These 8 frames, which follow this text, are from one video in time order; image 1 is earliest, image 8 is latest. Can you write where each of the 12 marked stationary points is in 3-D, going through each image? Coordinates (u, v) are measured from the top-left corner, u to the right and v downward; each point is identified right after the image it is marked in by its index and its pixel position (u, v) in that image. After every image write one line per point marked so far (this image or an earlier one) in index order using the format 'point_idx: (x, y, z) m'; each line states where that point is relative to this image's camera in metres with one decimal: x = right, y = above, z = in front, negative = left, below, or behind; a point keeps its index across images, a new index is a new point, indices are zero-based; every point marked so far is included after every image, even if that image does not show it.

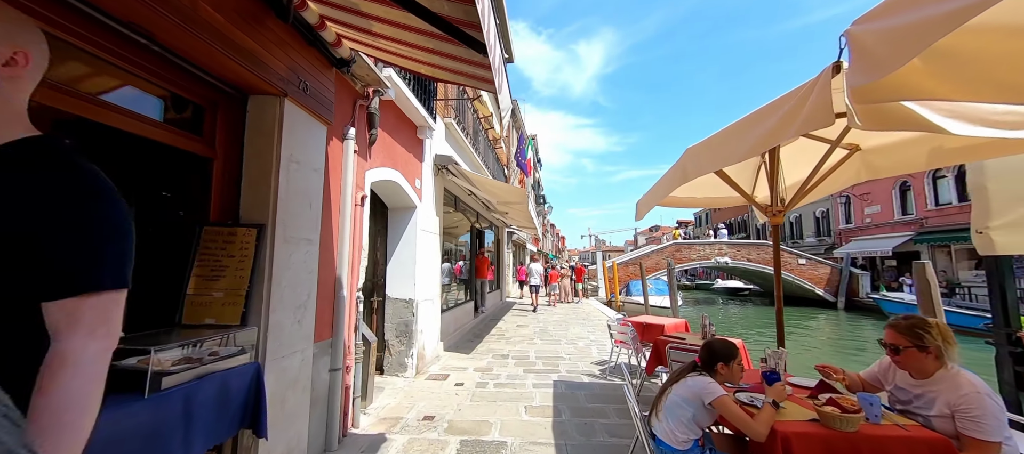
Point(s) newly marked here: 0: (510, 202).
0: (-0.1, +0.5, +7.5) m
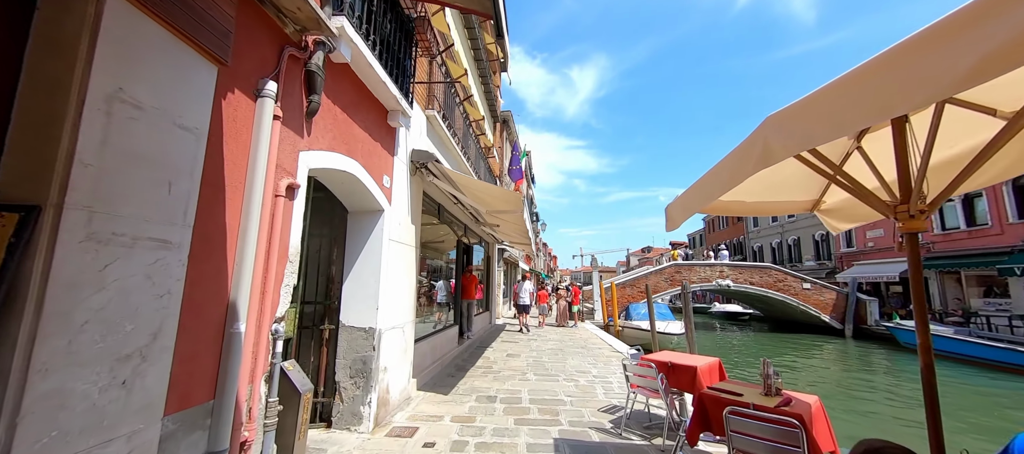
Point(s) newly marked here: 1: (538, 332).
0: (-0.2, +0.3, +6.4) m
1: (+0.9, -3.6, +12.9) m
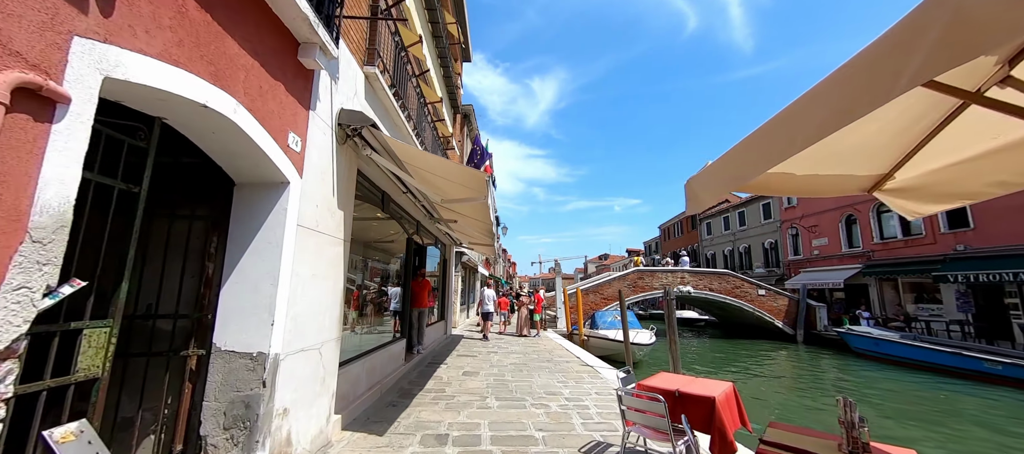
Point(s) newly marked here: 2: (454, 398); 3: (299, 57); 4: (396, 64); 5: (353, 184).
0: (-0.8, +0.4, +5.3) m
1: (-0.4, -3.6, +11.7) m
2: (-0.9, -2.5, +5.5) m
3: (-1.7, +1.4, +3.1) m
4: (-1.8, +2.6, +5.9) m
5: (-1.8, +0.5, +4.3) m
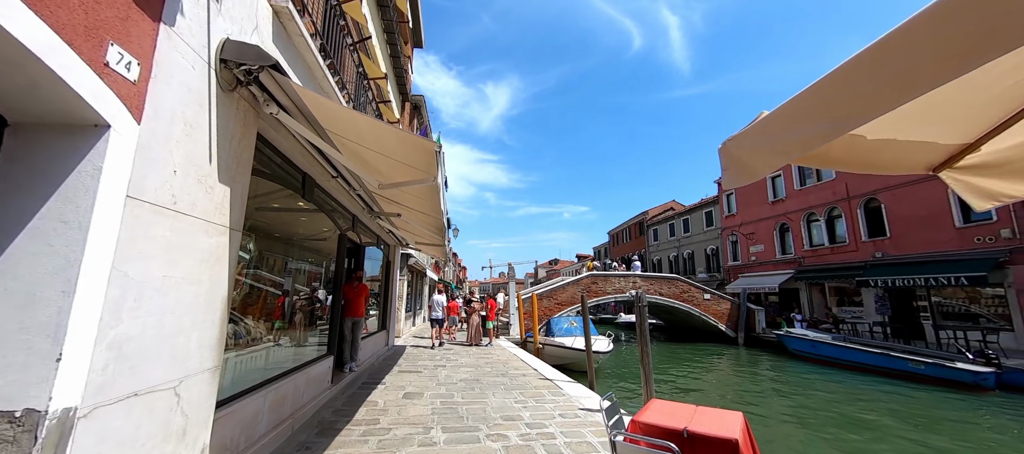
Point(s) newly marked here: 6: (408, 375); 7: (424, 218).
0: (-1.3, +0.5, +4.3) m
1: (-1.9, -3.6, +10.6) m
2: (-1.5, -2.5, +4.4) m
3: (-1.9, +1.5, +1.9) m
4: (-2.4, +2.7, +4.8) m
5: (-2.2, +0.6, +3.1) m
6: (-2.1, -3.0, +7.5) m
7: (-1.5, +0.2, +6.3) m
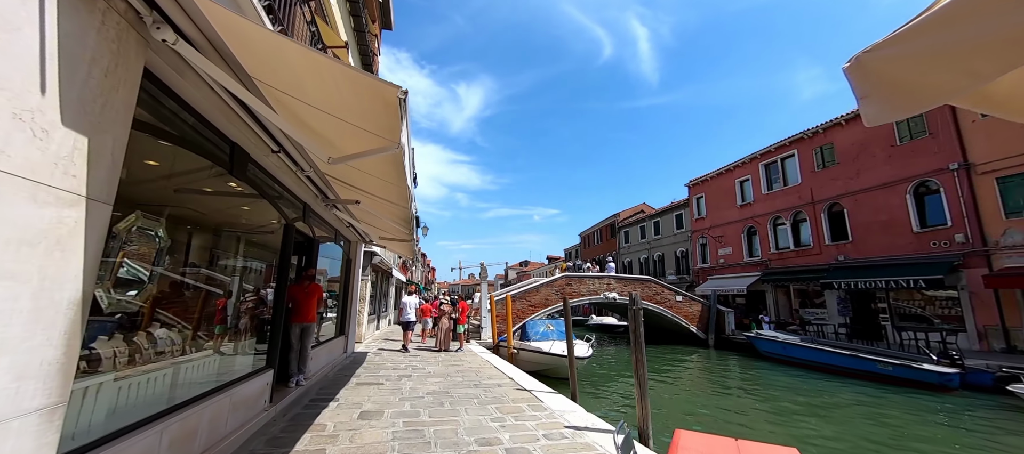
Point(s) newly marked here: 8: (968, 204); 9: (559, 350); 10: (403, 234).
0: (-1.4, +0.6, +3.4) m
1: (-2.6, -3.5, +9.7) m
2: (-1.7, -2.3, +3.6) m
3: (-1.9, +1.7, +1.0) m
4: (-2.5, +2.9, +3.8) m
5: (-2.2, +0.8, +2.2) m
6: (-2.6, -2.9, +6.6) m
7: (-1.8, +0.3, +5.4) m
8: (+16.5, +0.8, +13.4) m
9: (+1.3, -3.5, +10.4) m
10: (-2.2, -0.1, +7.5) m
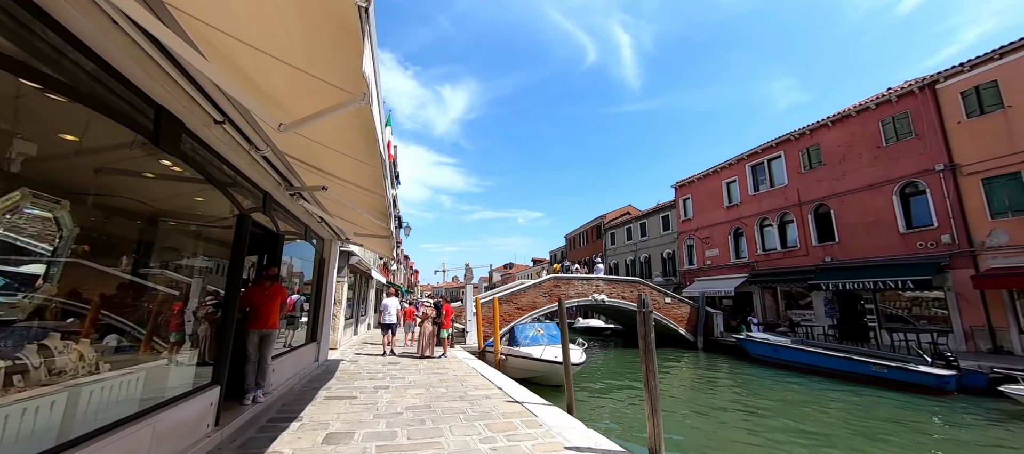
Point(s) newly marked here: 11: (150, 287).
0: (-1.5, +0.8, +2.7) m
1: (-2.9, -3.4, +8.9) m
2: (-1.7, -2.2, +2.8) m
3: (-1.8, +1.8, +0.3) m
4: (-2.6, +3.0, +3.1) m
5: (-2.2, +0.9, +1.5) m
6: (-2.7, -2.8, +5.8) m
7: (-1.9, +0.4, +4.7) m
8: (+16.0, +0.8, +13.4) m
9: (+1.0, -3.4, +9.8) m
10: (-2.4, 0.0, +6.8) m
11: (-3.7, -0.6, +3.9) m
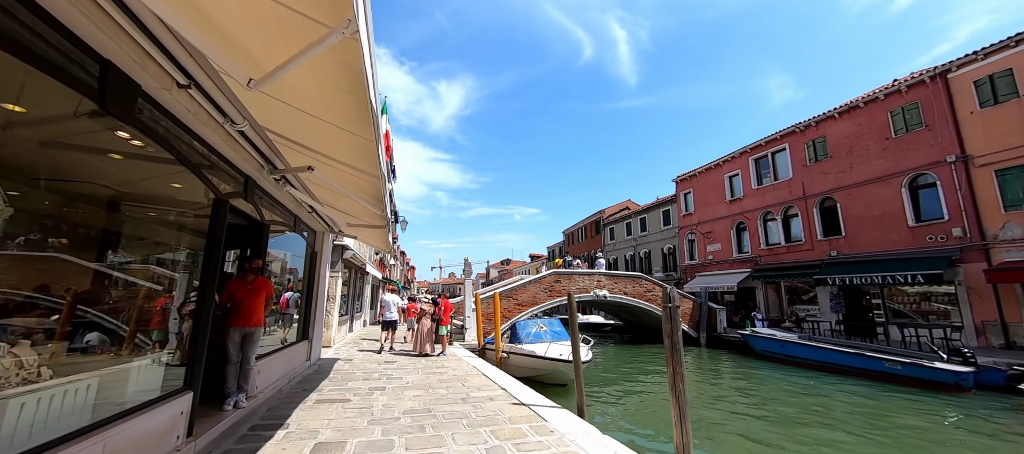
0: (-1.3, +0.9, +2.2) m
1: (-2.8, -3.2, +8.5) m
2: (-1.6, -2.1, +2.4) m
3: (-1.7, +1.9, -0.2) m
4: (-2.4, +3.1, +2.6) m
5: (-2.1, +1.0, +1.0) m
6: (-2.7, -2.6, +5.4) m
7: (-1.8, +0.6, +4.2) m
8: (+16.0, +1.1, +13.1) m
9: (+1.1, -3.2, +9.4) m
10: (-2.3, +0.1, +6.3) m
11: (-3.6, -0.5, +3.4) m
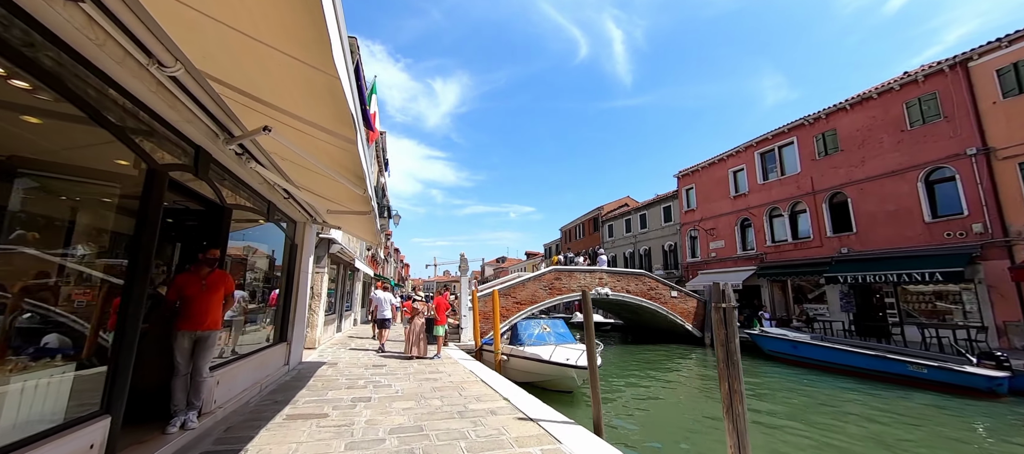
0: (-1.2, +1.1, +1.4) m
1: (-2.8, -3.0, +7.6) m
2: (-1.5, -1.9, +1.6) m
3: (-1.5, +2.1, -1.0) m
4: (-2.3, +3.3, +1.7) m
5: (-1.9, +1.2, +0.1) m
6: (-2.6, -2.4, +4.5) m
7: (-1.7, +0.8, +3.3) m
8: (+16.0, +1.2, +12.5) m
9: (+1.1, -3.0, +8.6) m
10: (-2.3, +0.3, +5.5) m
11: (-3.5, -0.3, +2.5) m
